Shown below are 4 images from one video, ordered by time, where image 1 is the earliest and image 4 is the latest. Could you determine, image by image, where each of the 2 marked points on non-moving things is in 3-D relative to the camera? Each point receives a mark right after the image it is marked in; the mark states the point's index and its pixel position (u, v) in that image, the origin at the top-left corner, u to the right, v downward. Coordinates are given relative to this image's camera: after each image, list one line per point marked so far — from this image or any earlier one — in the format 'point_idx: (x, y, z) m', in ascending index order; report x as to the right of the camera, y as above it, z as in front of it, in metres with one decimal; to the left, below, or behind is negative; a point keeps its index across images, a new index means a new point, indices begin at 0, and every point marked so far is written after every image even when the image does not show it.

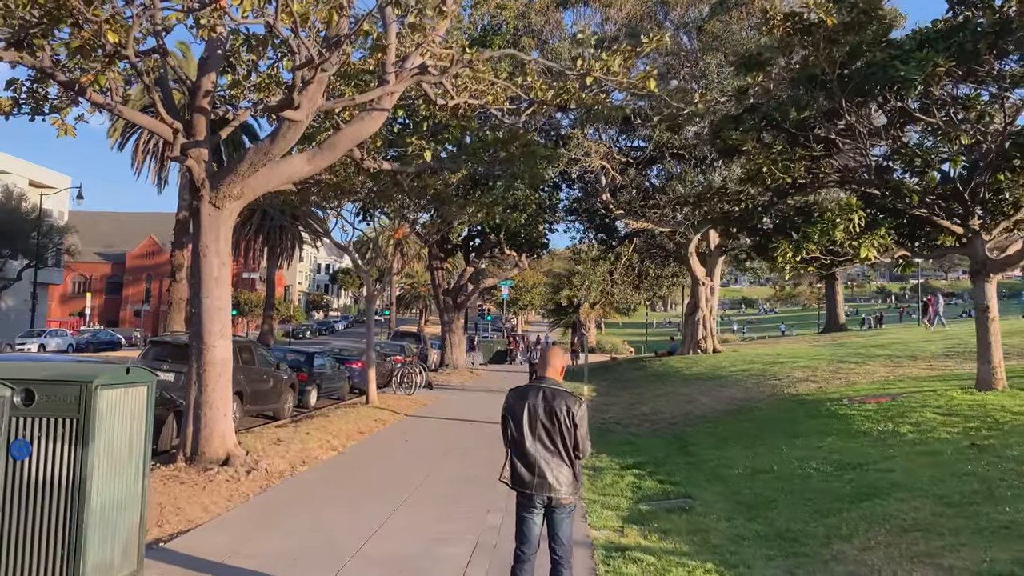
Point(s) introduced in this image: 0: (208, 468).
0: (-3.3, -1.9, +8.1) m
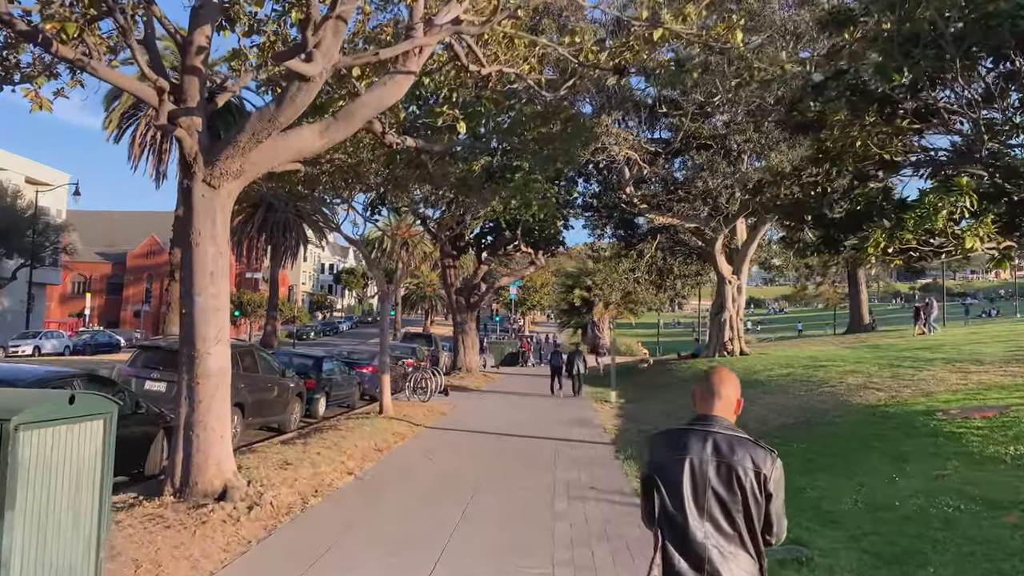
0: (-2.8, -1.9, +6.7) m
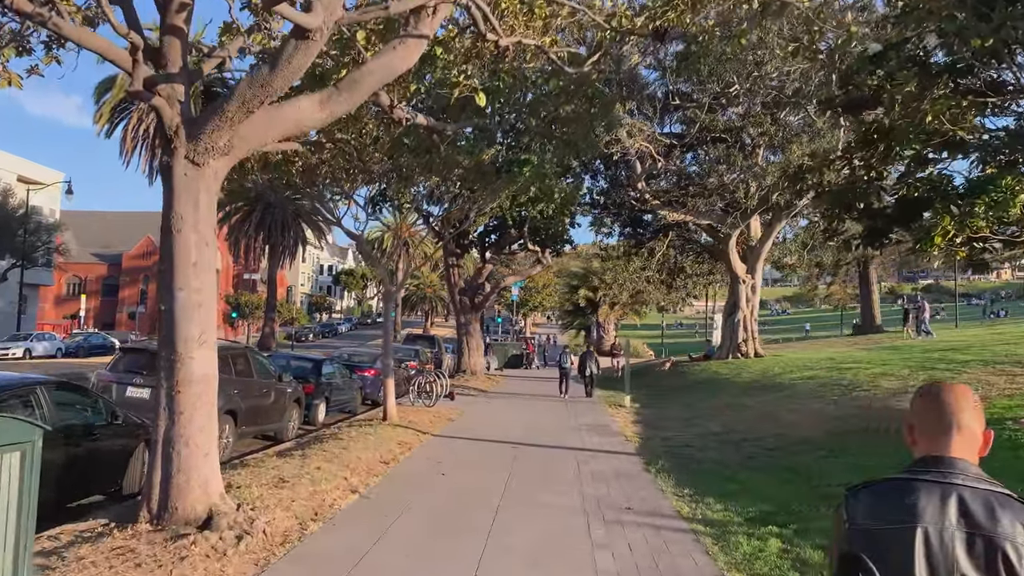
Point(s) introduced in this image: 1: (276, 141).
0: (-2.5, -1.9, +5.7) m
1: (-2.0, +1.3, +6.5) m
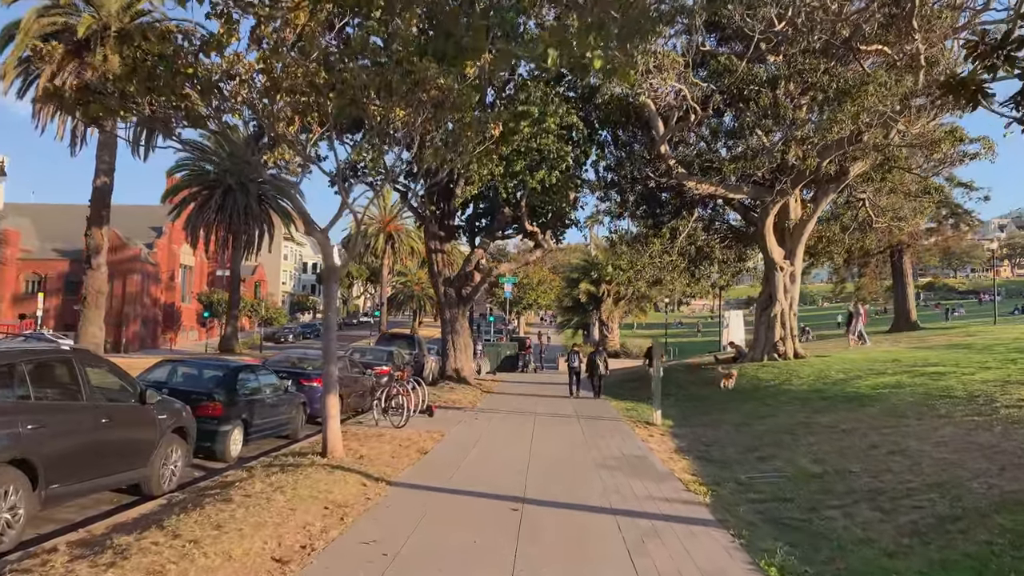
0: (-2.5, -1.5, +1.4) m
1: (-2.0, +1.6, +2.2) m
